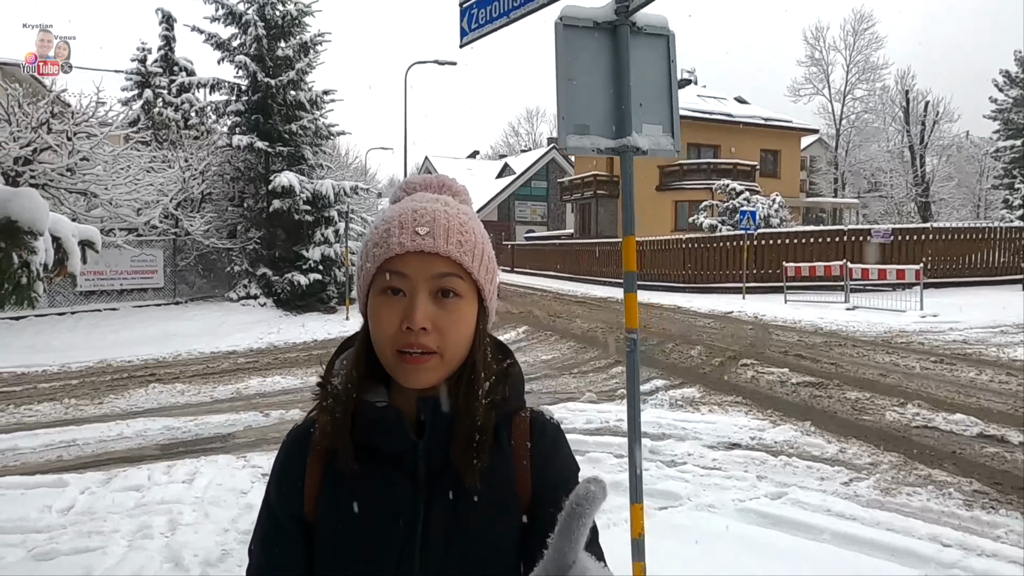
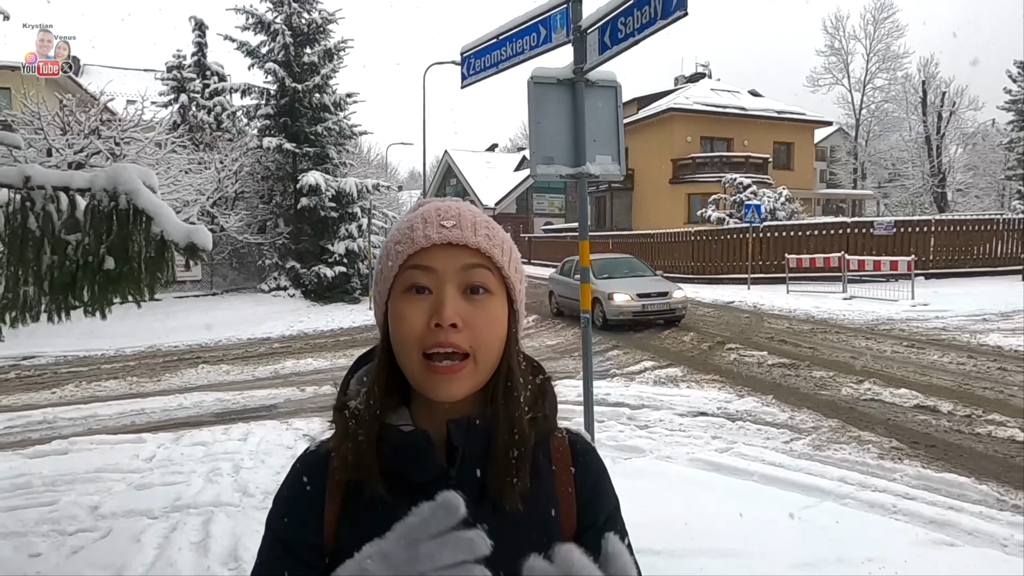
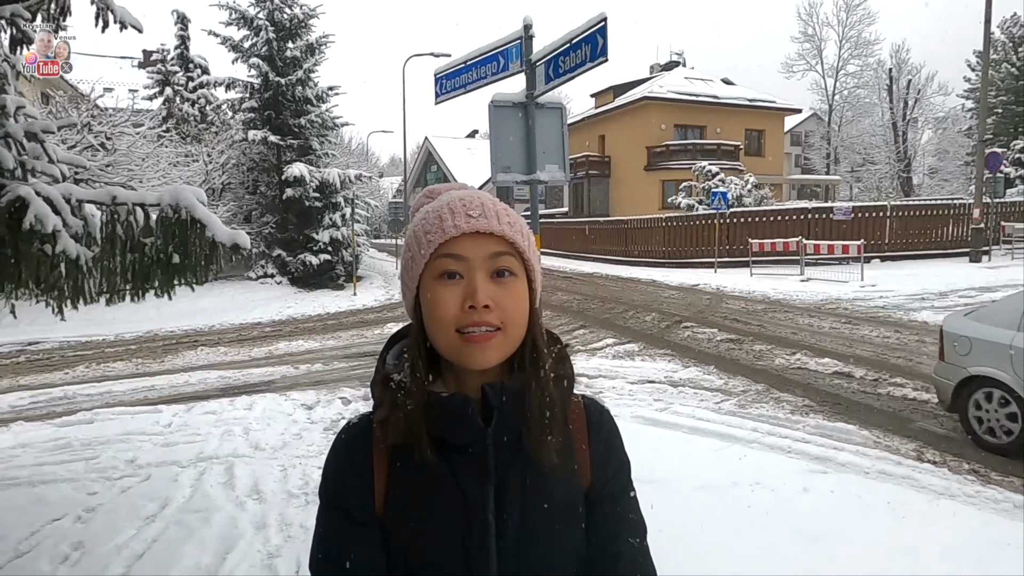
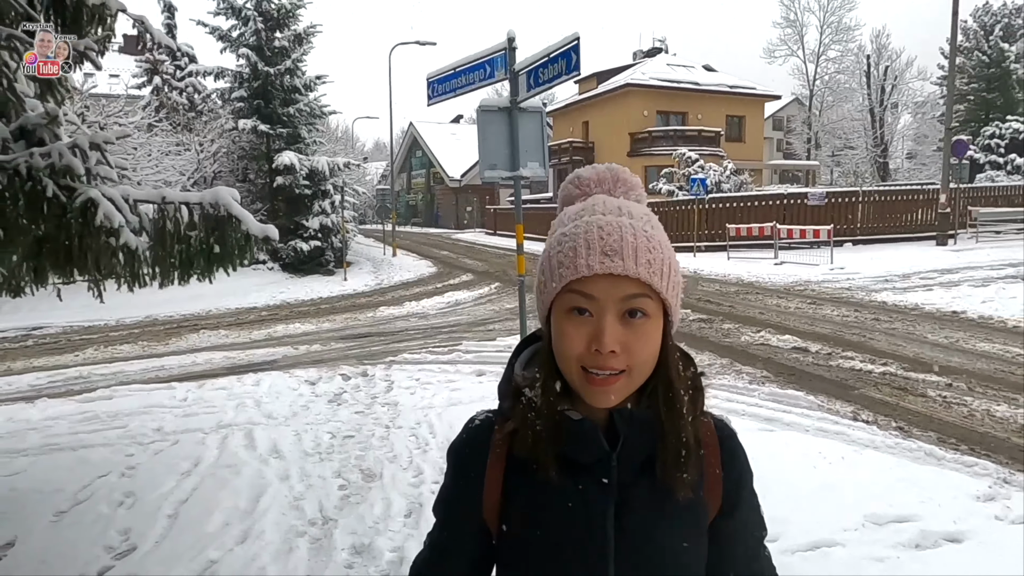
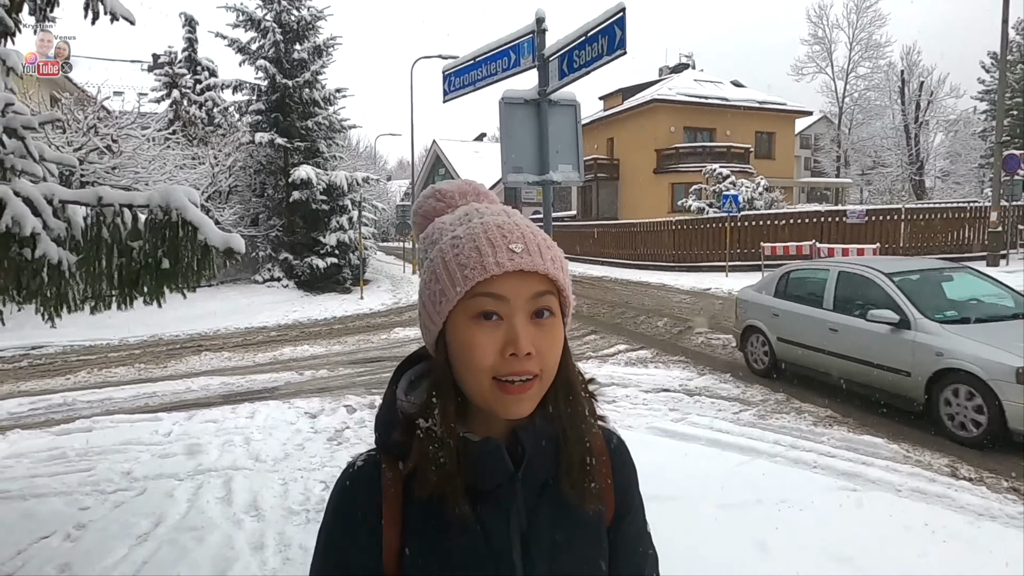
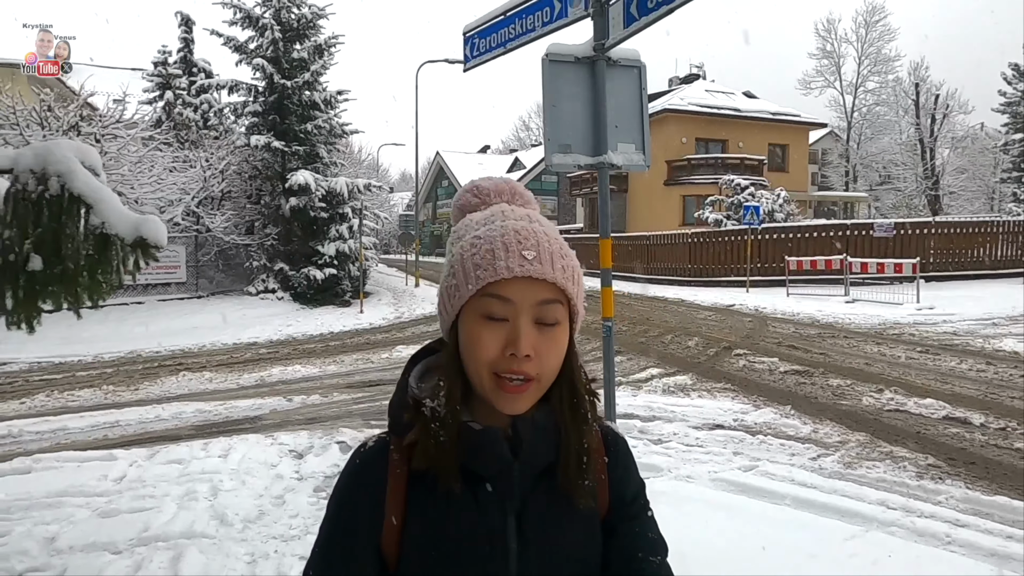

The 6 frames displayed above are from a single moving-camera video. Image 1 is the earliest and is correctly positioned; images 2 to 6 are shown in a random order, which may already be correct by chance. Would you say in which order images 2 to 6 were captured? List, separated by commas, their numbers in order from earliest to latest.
6, 2, 5, 3, 4
